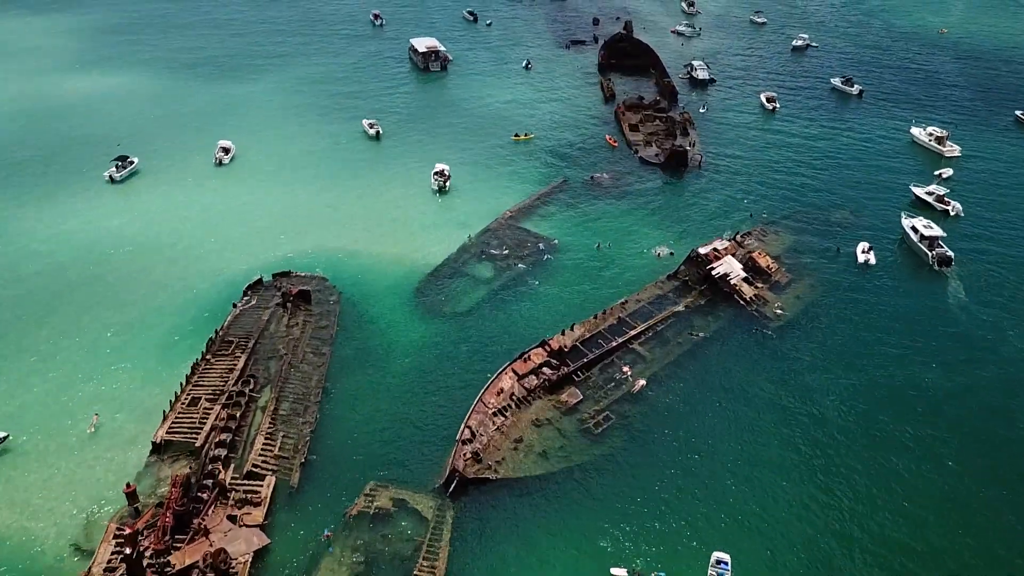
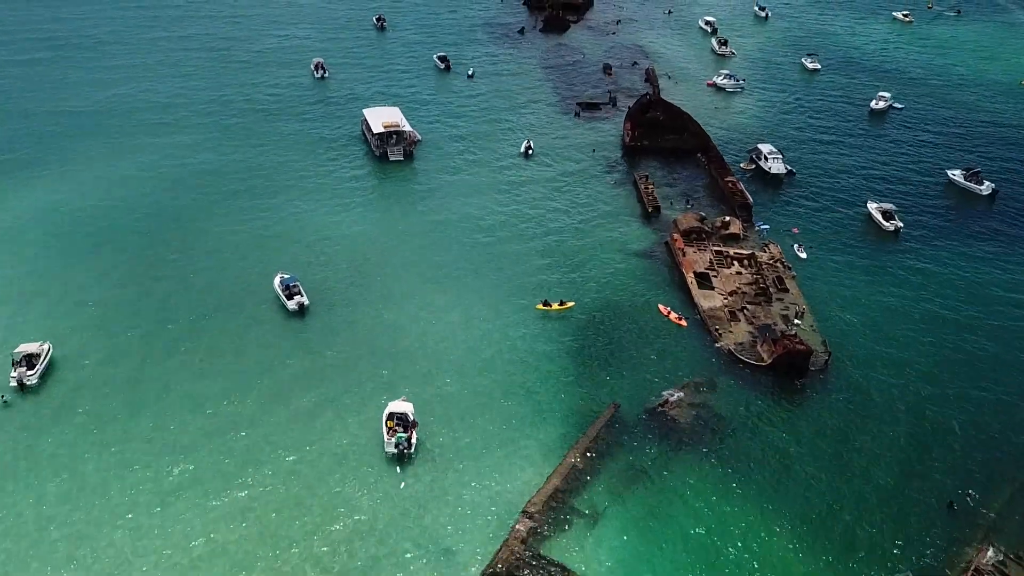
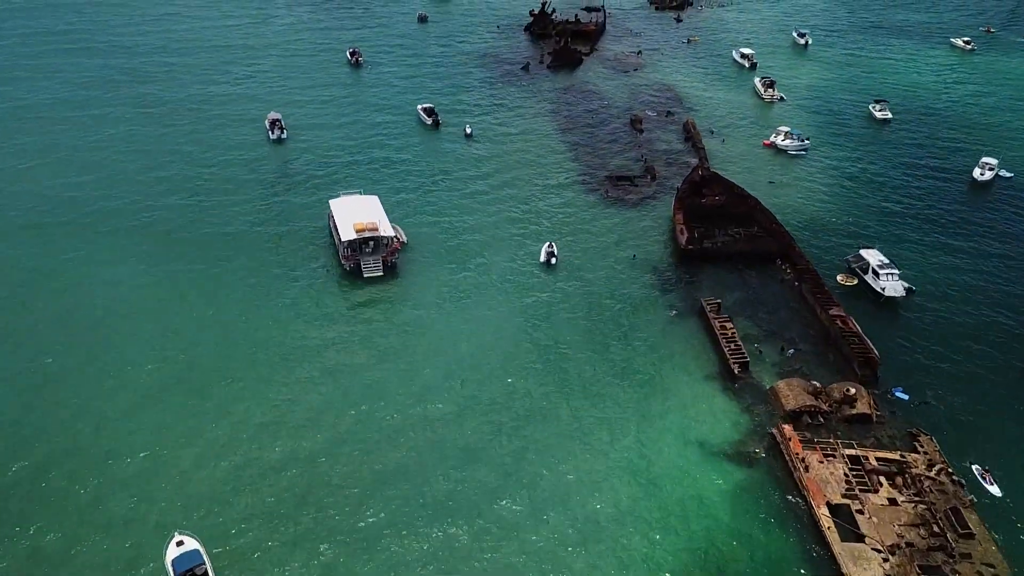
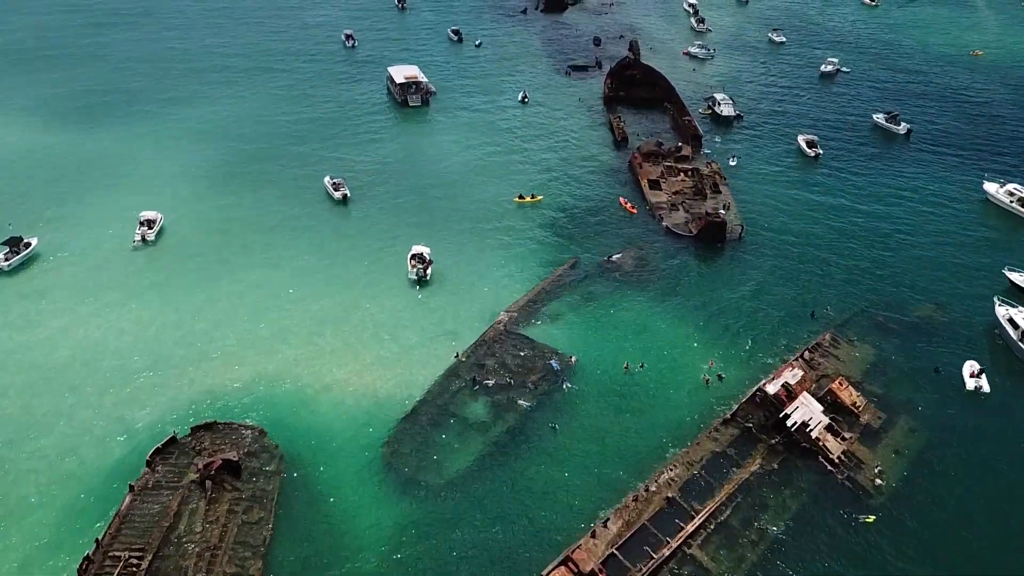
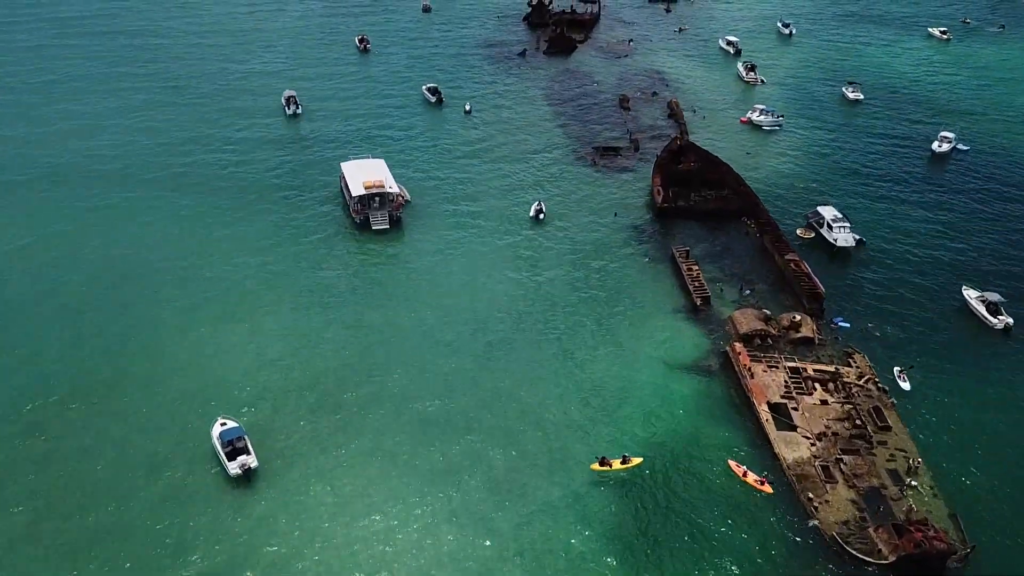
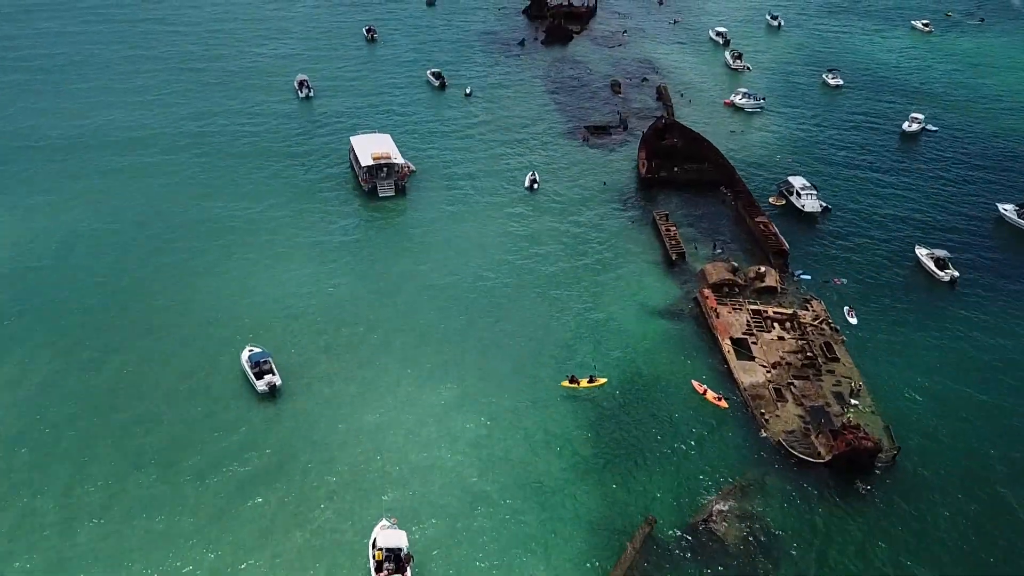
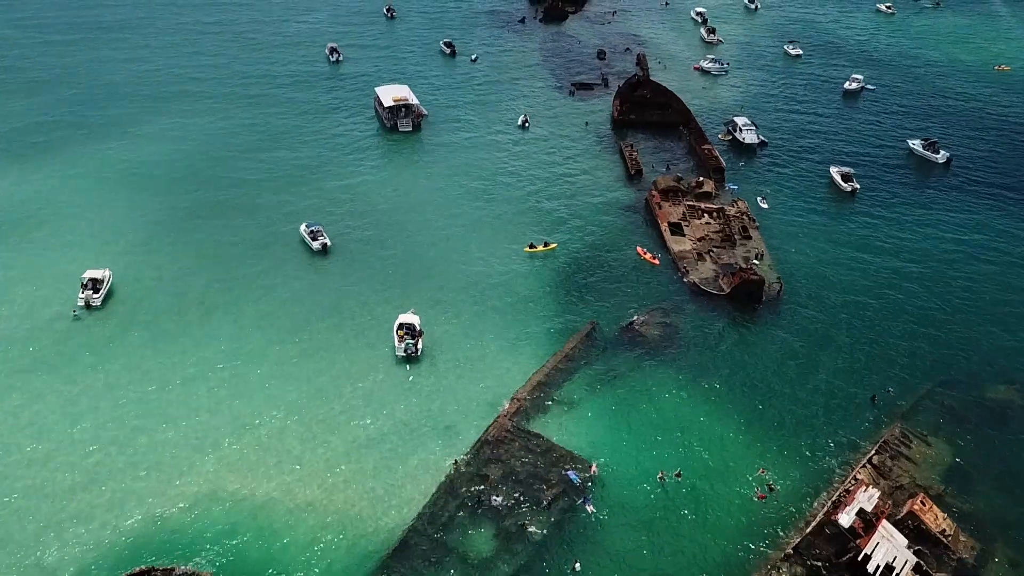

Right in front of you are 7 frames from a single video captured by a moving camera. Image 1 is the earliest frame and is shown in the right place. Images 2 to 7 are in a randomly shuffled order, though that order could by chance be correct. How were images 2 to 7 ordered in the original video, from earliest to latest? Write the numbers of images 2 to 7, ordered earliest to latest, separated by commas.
4, 7, 2, 6, 5, 3
